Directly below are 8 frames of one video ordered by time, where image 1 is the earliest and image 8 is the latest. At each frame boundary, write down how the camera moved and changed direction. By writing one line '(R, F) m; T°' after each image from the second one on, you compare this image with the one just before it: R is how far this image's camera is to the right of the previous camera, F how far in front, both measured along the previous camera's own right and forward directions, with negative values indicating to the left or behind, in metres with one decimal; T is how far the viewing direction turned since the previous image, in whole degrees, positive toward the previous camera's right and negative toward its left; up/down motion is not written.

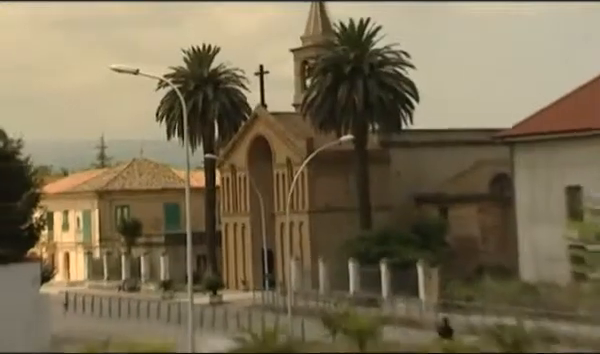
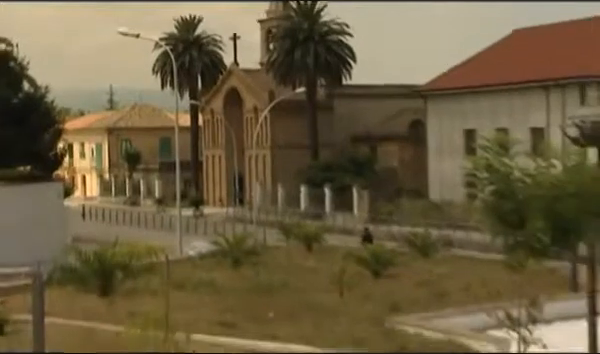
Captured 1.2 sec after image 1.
(+0.2, -1.4) m; +1°
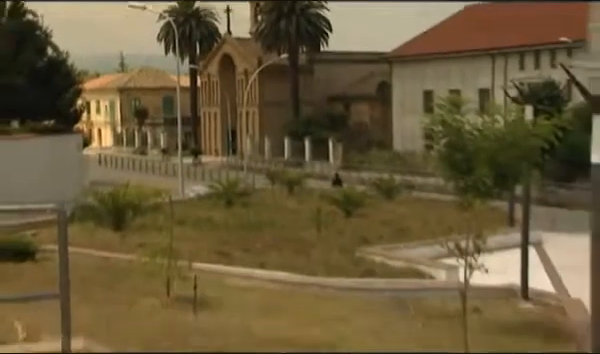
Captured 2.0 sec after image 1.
(+0.1, -1.1) m; +1°
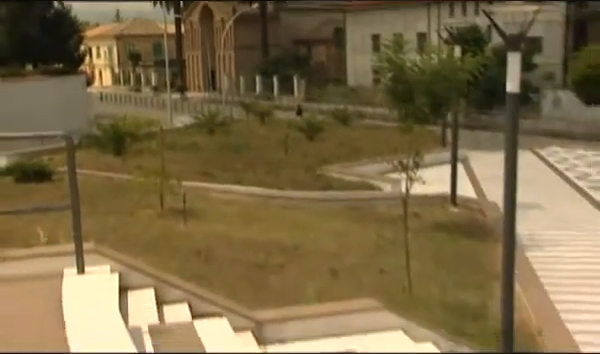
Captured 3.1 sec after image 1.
(+0.1, -1.4) m; +1°
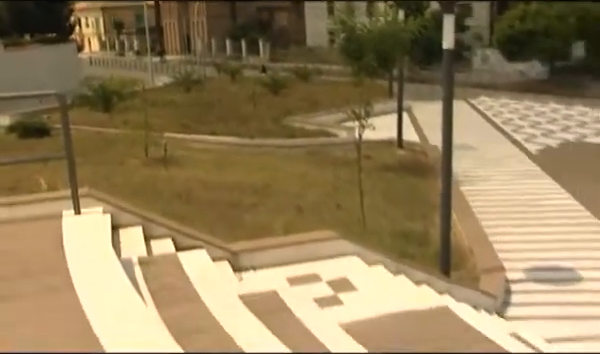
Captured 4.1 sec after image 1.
(+0.1, -1.3) m; +2°
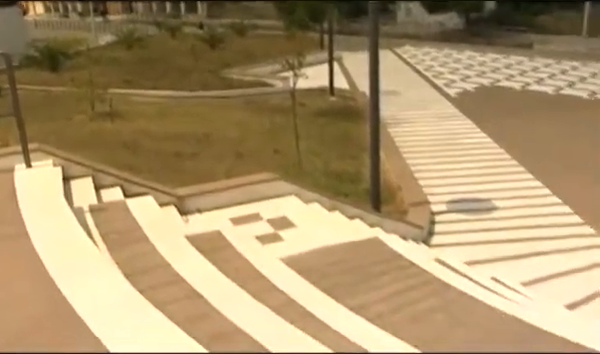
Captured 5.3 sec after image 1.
(+0.1, -0.7) m; +4°
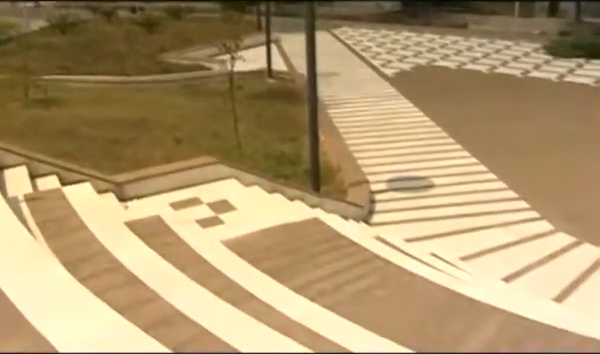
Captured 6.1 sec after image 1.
(+0.1, 0.0) m; +4°
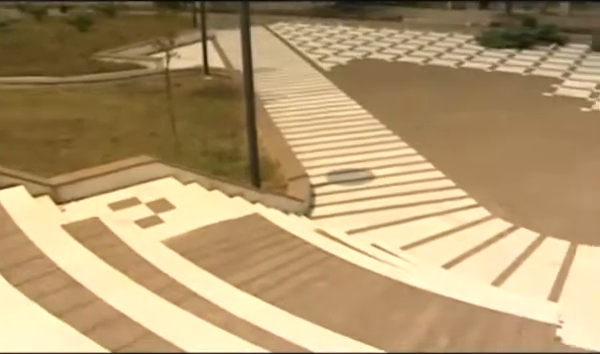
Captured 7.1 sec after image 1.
(+0.1, 0.0) m; +4°
